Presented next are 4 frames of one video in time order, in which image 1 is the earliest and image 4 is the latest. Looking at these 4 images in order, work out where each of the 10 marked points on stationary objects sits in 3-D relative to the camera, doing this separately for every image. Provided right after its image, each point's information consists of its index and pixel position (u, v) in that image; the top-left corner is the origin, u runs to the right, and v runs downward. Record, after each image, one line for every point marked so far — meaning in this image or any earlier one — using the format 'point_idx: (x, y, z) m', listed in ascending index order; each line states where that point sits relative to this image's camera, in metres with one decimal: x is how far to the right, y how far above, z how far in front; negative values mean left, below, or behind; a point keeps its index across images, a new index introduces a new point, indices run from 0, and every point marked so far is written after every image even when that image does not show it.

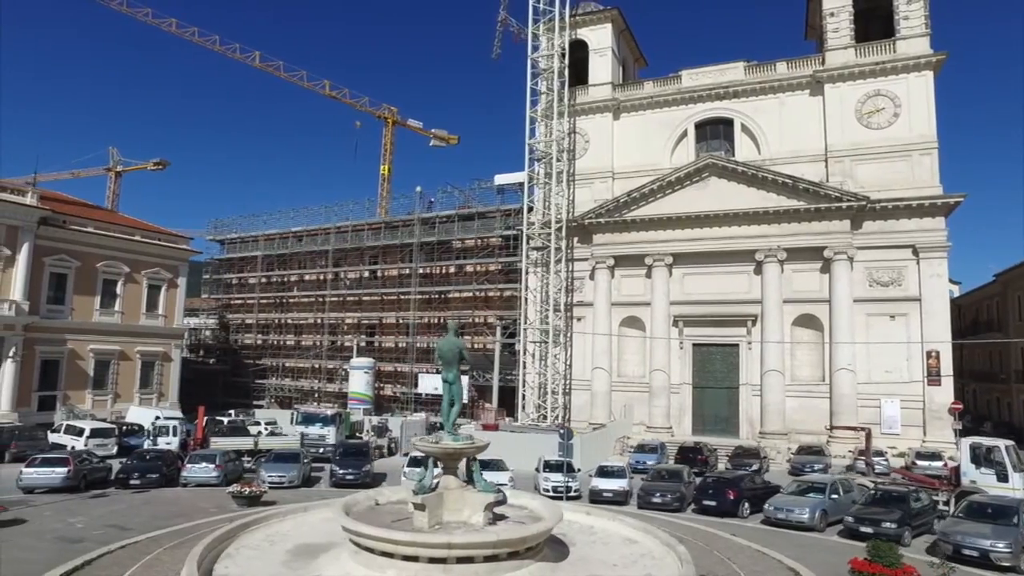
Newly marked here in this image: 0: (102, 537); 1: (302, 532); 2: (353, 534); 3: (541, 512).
0: (-10.6, -6.5, +18.6) m
1: (-5.5, -6.4, +18.7) m
2: (-3.4, -5.4, +15.9) m
3: (+0.7, -5.3, +17.0) m
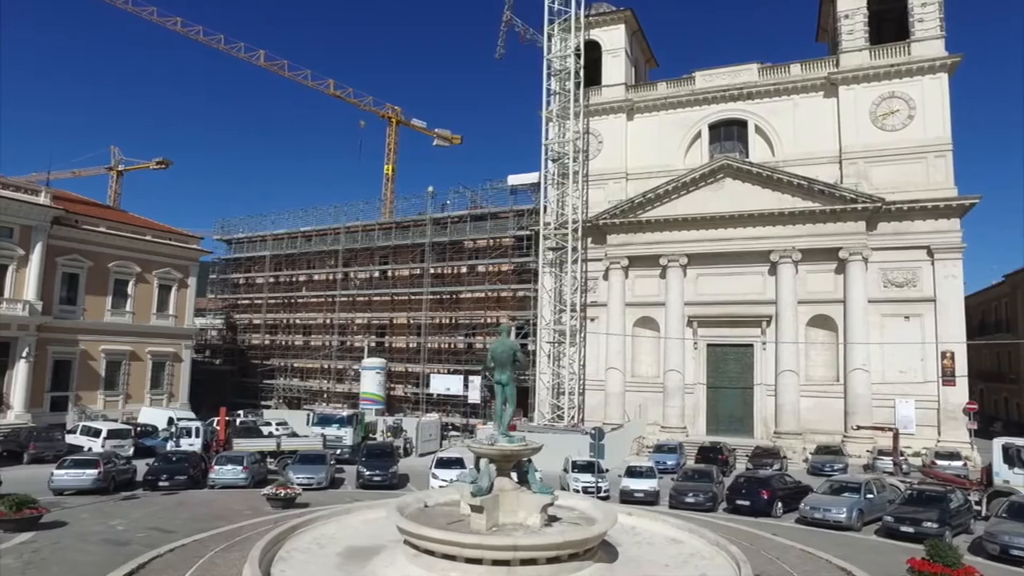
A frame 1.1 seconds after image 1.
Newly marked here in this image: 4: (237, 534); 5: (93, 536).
0: (-9.4, -6.5, +18.5) m
1: (-4.3, -6.4, +18.7) m
2: (-2.2, -5.5, +15.9) m
3: (+2.0, -5.4, +17.1) m
4: (-7.3, -6.6, +19.1) m
5: (-11.0, -6.6, +18.9) m
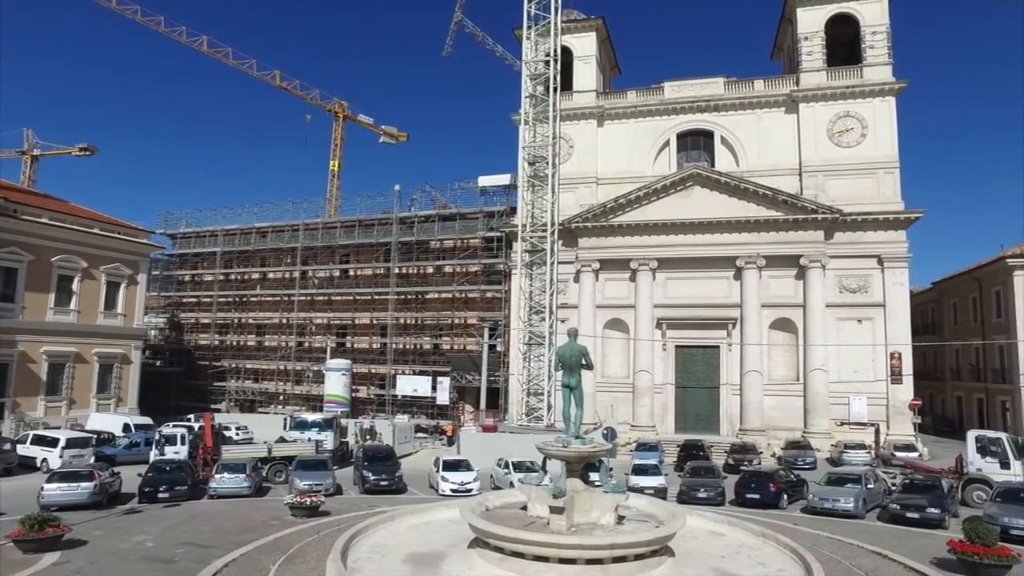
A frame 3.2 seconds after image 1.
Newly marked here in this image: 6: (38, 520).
0: (-7.9, -6.6, +17.6) m
1: (-2.8, -6.5, +18.5) m
2: (-0.3, -5.6, +16.0) m
3: (+3.6, -5.5, +17.7) m
4: (-5.9, -6.6, +18.5) m
5: (-9.5, -6.6, +17.7) m
6: (-11.4, -5.6, +17.1) m
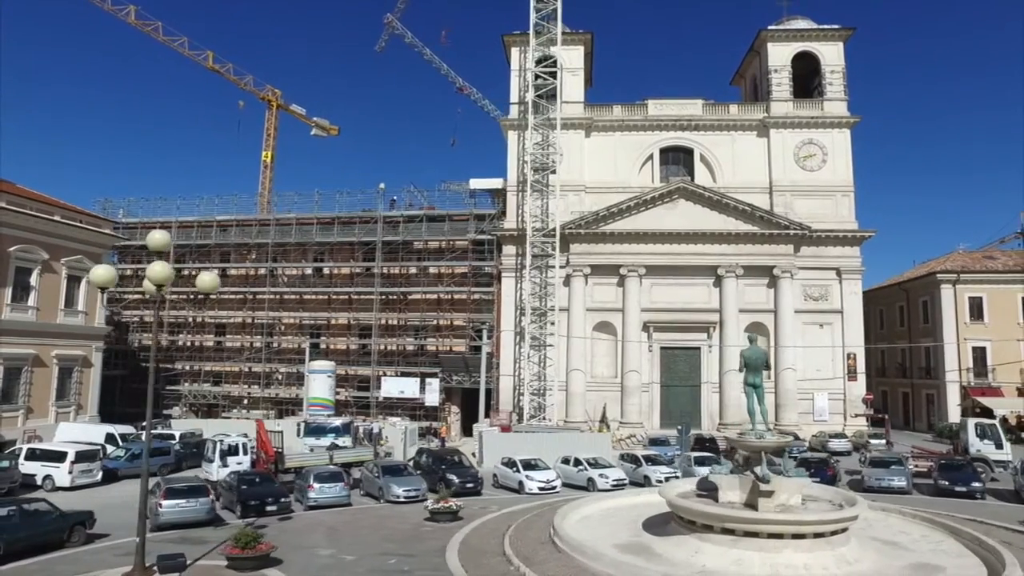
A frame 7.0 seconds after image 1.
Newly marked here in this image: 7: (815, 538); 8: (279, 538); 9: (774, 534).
0: (-2.5, -6.6, +17.0) m
1: (+2.3, -6.6, +19.1) m
2: (+5.3, -5.7, +17.2) m
3: (+8.7, -5.7, +19.8) m
4: (-0.7, -6.6, +18.4) m
5: (-4.1, -6.5, +16.8) m
6: (-5.8, -5.5, +15.8) m
7: (+7.3, -6.0, +16.9) m
8: (-6.3, -6.6, +19.0) m
9: (+6.2, -5.9, +16.9) m
